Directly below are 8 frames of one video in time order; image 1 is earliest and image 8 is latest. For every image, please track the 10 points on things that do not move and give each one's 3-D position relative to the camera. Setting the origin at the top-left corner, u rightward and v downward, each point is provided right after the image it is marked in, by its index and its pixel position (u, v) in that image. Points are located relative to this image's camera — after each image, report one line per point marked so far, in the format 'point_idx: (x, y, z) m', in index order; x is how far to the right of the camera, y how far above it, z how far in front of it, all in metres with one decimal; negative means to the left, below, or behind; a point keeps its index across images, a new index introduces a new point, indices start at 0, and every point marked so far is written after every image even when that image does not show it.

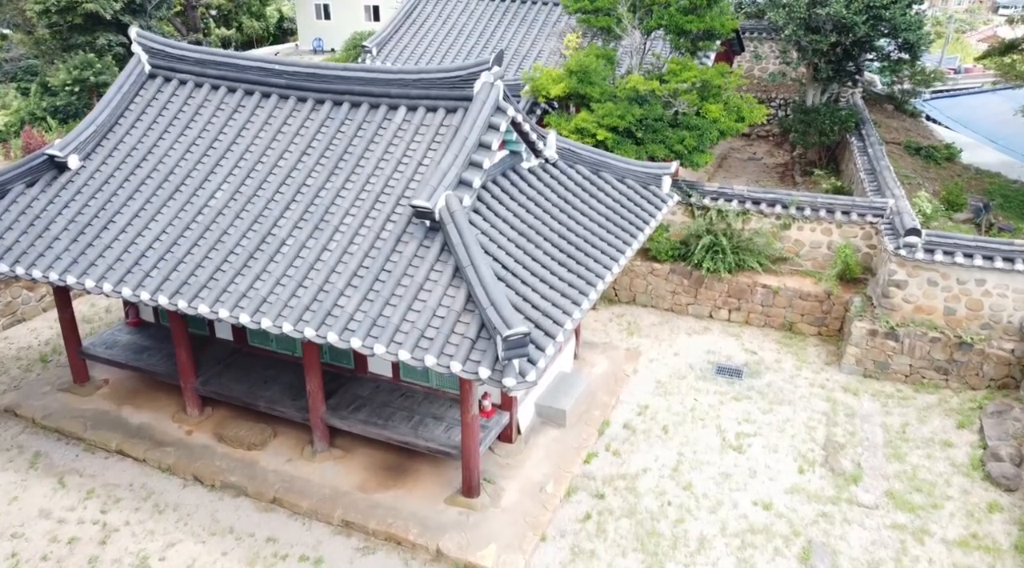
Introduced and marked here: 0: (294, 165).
0: (-2.8, +1.5, +11.6) m
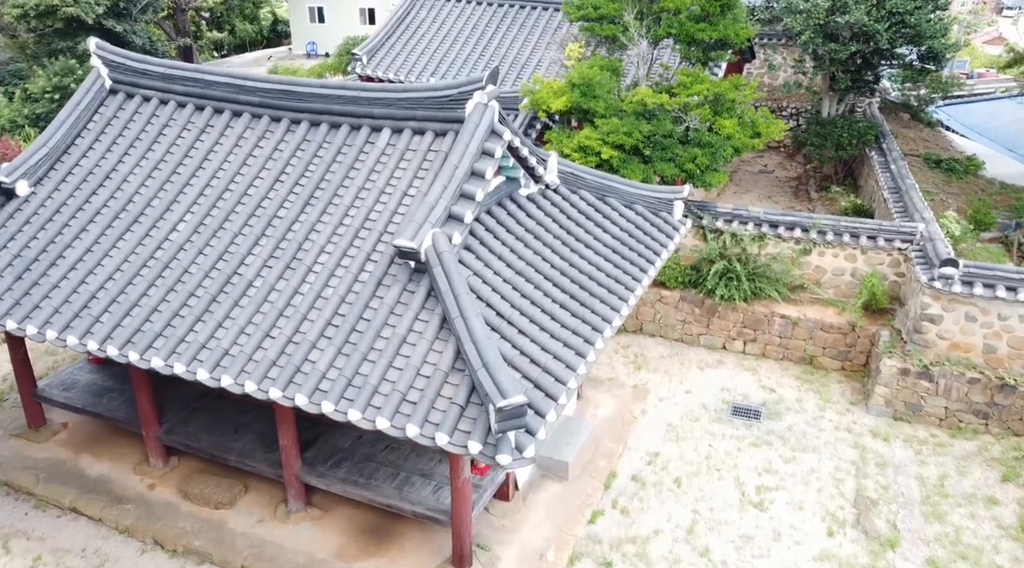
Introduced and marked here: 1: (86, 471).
0: (-2.9, +1.0, +10.4) m
1: (-5.6, -2.4, +11.7) m
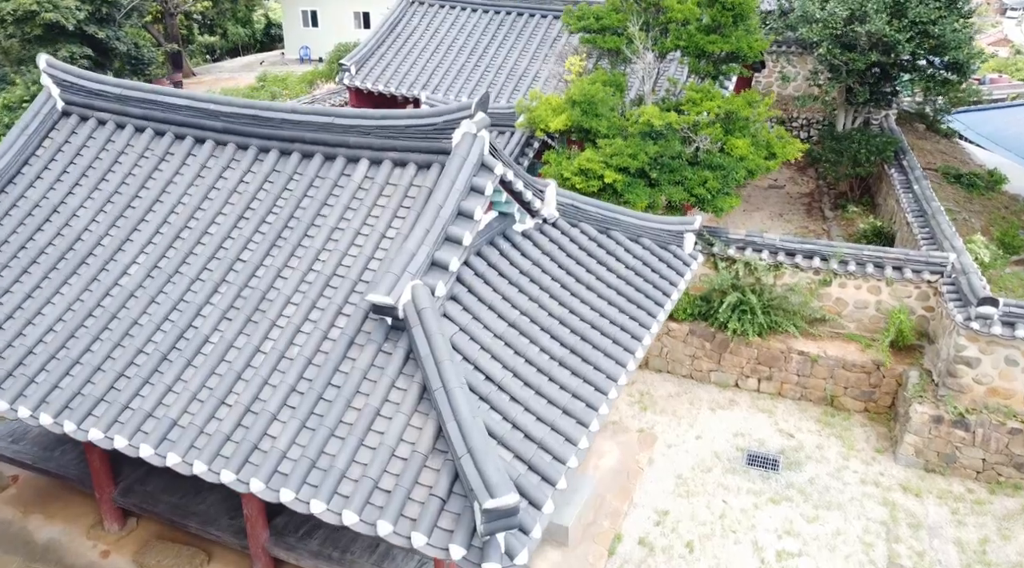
0: (-2.9, +0.5, +9.2) m
1: (-5.7, -3.0, +10.6) m
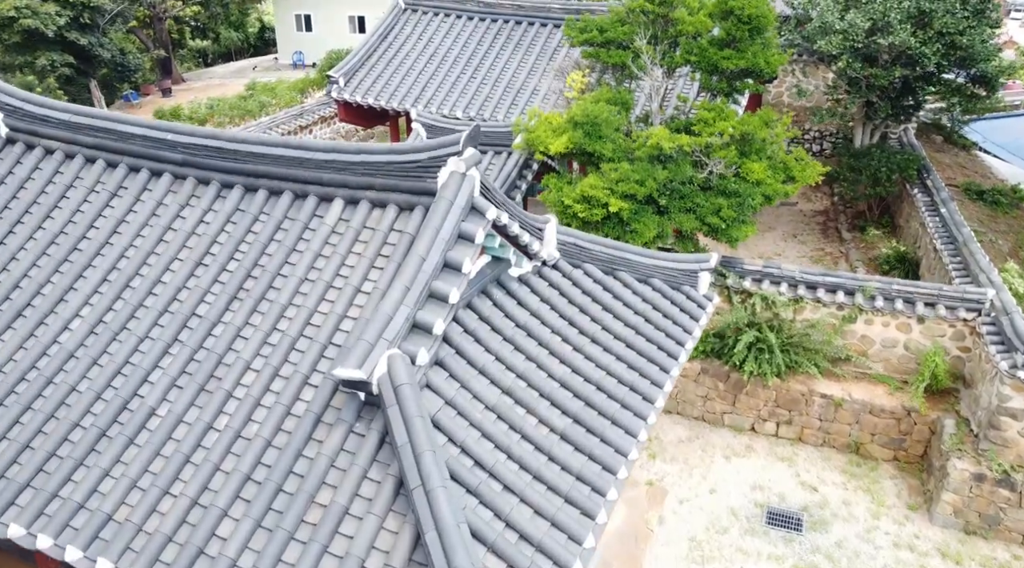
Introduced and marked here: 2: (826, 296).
0: (-3.0, 0.0, +8.1) m
1: (-5.7, -3.5, +9.4) m
2: (+4.4, -0.2, +12.6) m
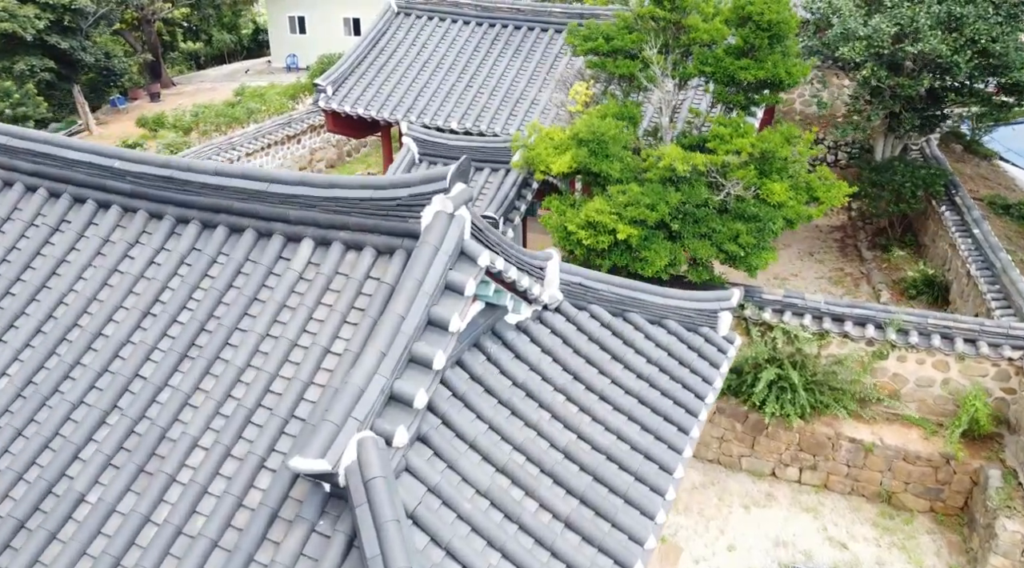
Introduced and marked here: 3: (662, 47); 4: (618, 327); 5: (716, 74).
0: (-3.0, -0.4, +7.0) m
1: (-5.7, -3.9, +8.3) m
2: (+4.4, -0.6, +11.5) m
3: (+2.0, +3.2, +12.2) m
4: (+1.0, -0.4, +8.5) m
5: (+2.7, +2.8, +11.9) m
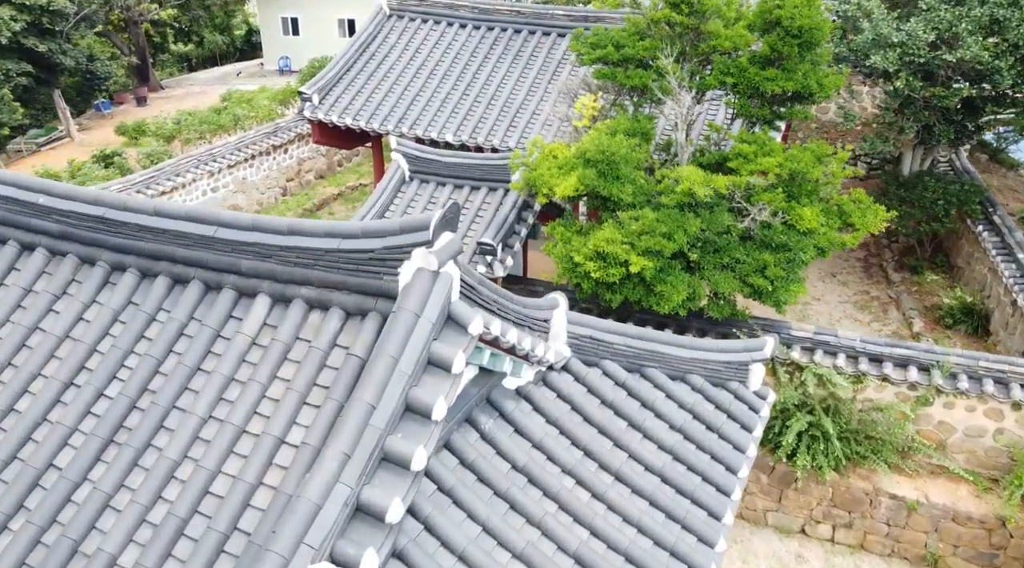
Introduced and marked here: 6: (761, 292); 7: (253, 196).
0: (-3.0, -0.8, +5.8) m
1: (-5.7, -4.3, +7.1) m
2: (+4.4, -1.0, +10.2) m
3: (+2.0, +2.8, +10.9) m
4: (+1.0, -0.8, +7.3) m
5: (+2.7, +2.4, +10.7) m
6: (+2.9, -0.1, +10.3) m
7: (-5.7, +1.9, +19.6) m
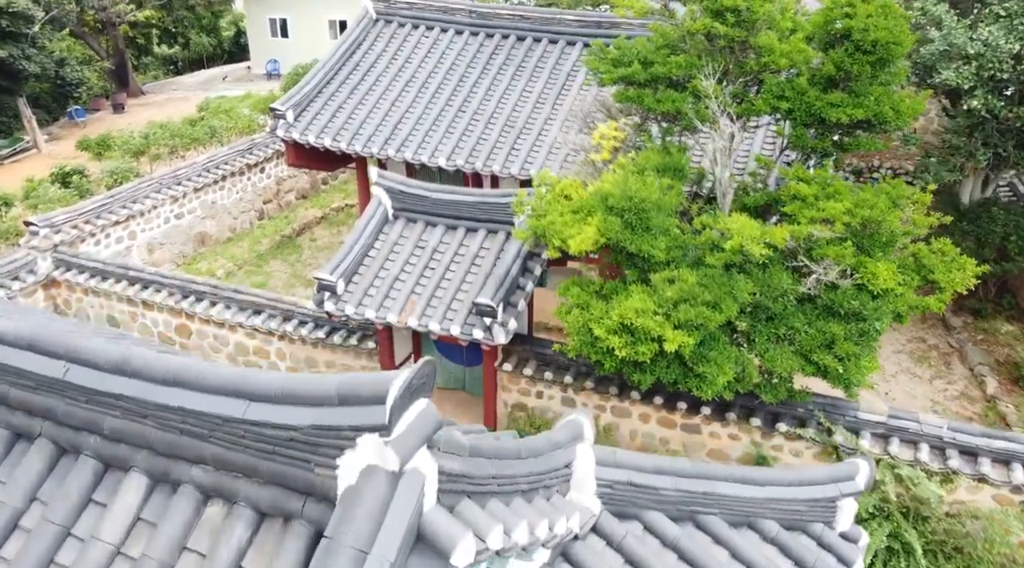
0: (-3.0, -1.6, +3.7) m
1: (-5.7, -5.1, +5.0) m
2: (+4.4, -1.7, +8.2) m
3: (+2.1, +2.1, +8.9) m
4: (+1.0, -1.6, +5.3) m
5: (+2.8, +1.7, +8.6) m
6: (+2.9, -0.8, +8.2) m
7: (-5.7, +1.2, +17.6) m
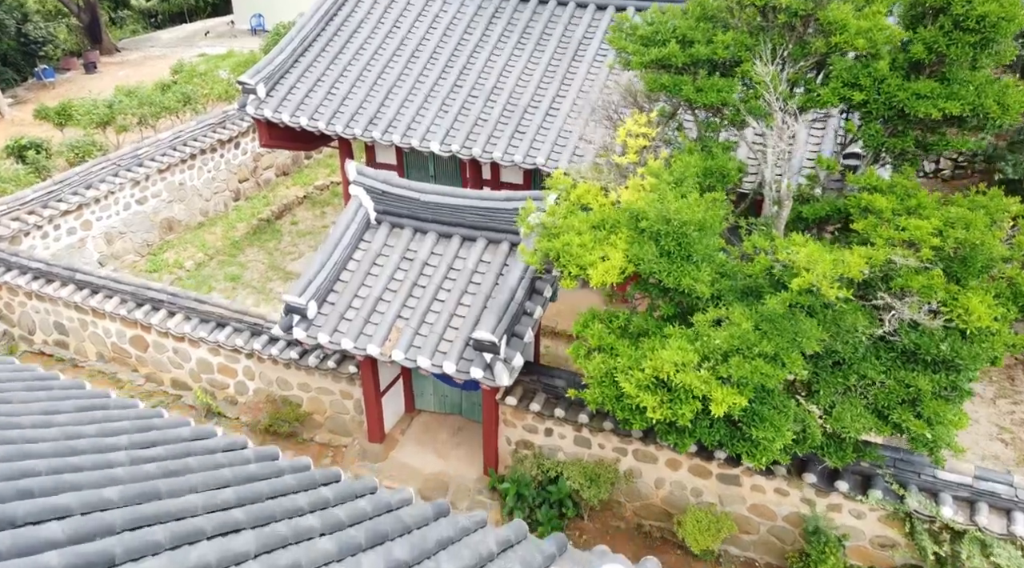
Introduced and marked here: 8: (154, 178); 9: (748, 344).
0: (-2.9, -2.1, +2.2) m
1: (-5.6, -5.5, +3.7) m
2: (+4.5, -2.0, +6.6) m
3: (+2.1, +1.8, +7.1) m
4: (+1.1, -2.0, +3.7) m
5: (+2.8, +1.4, +6.9) m
6: (+3.0, -1.1, +6.7) m
7: (-5.6, +1.4, +15.8) m
8: (-6.0, +1.8, +14.9) m
9: (+1.7, -0.4, +6.3) m
